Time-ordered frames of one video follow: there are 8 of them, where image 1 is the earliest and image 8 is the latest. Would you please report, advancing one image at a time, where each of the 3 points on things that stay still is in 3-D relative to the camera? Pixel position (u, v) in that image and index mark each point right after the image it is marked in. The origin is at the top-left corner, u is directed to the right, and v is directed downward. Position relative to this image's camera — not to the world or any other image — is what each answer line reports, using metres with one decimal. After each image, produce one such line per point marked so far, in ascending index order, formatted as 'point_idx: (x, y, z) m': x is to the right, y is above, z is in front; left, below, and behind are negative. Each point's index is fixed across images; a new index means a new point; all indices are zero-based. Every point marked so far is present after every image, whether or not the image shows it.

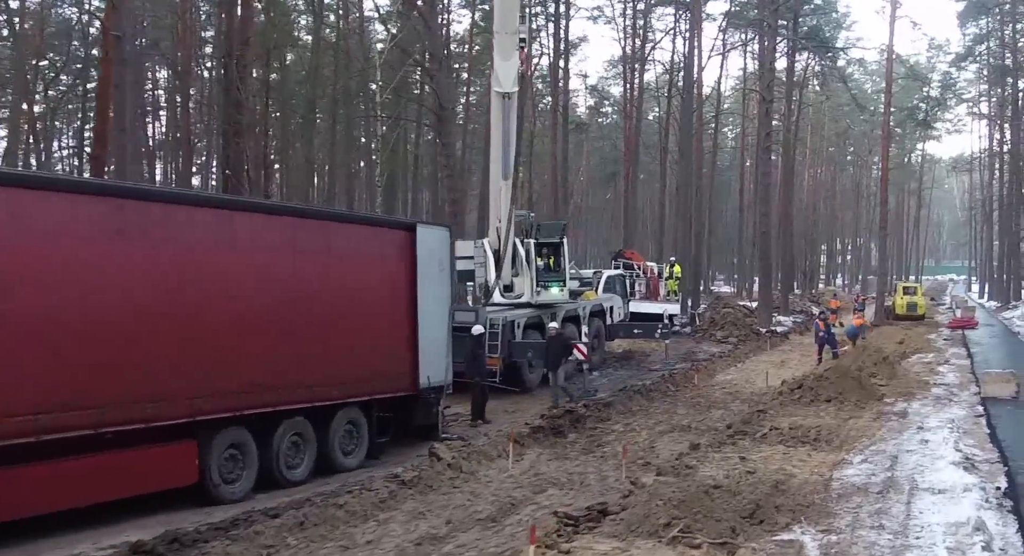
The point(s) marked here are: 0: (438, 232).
0: (-1.1, +0.6, +12.3) m
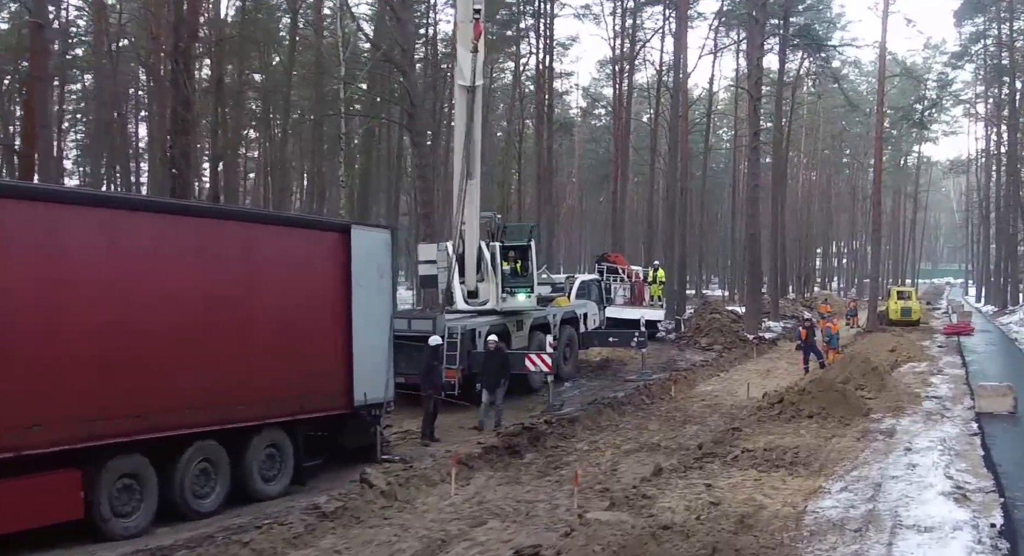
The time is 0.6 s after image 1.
0: (-1.7, +0.5, +11.2) m
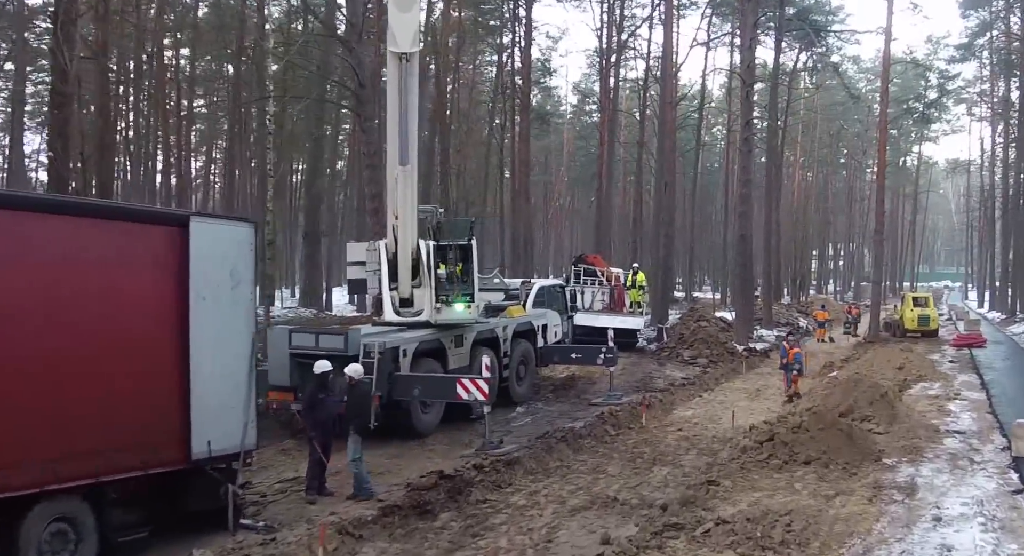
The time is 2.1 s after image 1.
0: (-2.5, +0.4, +8.5) m
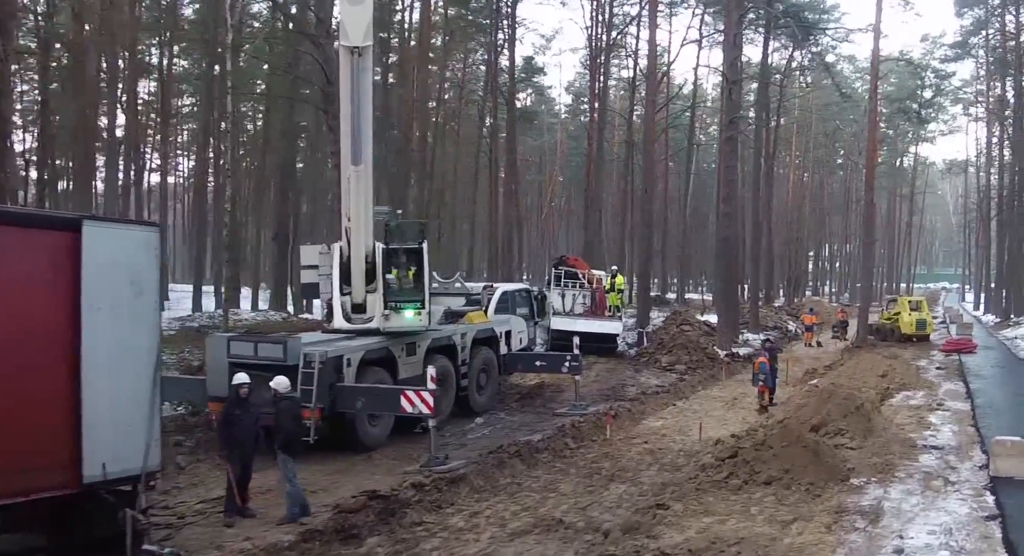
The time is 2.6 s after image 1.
0: (-3.1, +0.4, +7.8) m
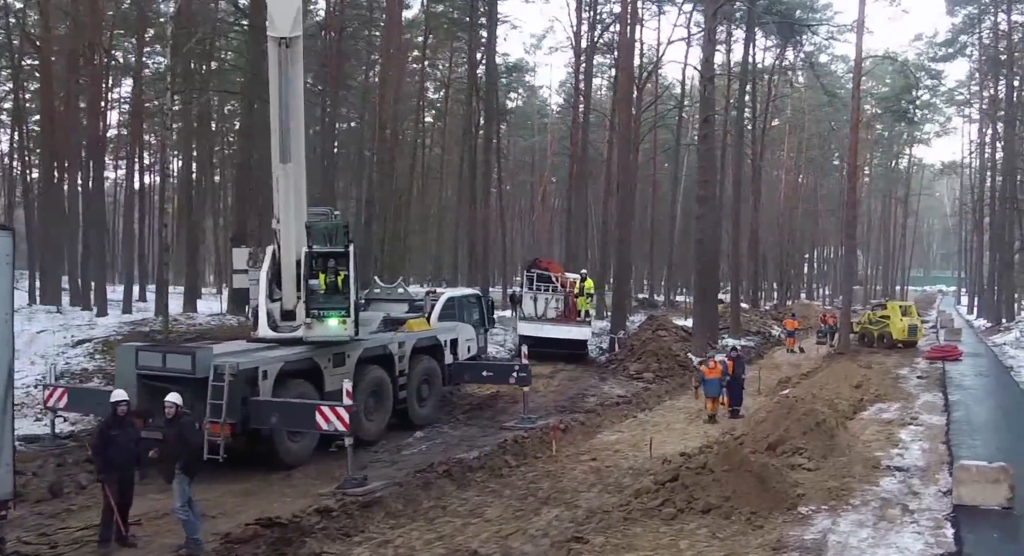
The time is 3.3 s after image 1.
0: (-3.9, +0.3, +6.9) m
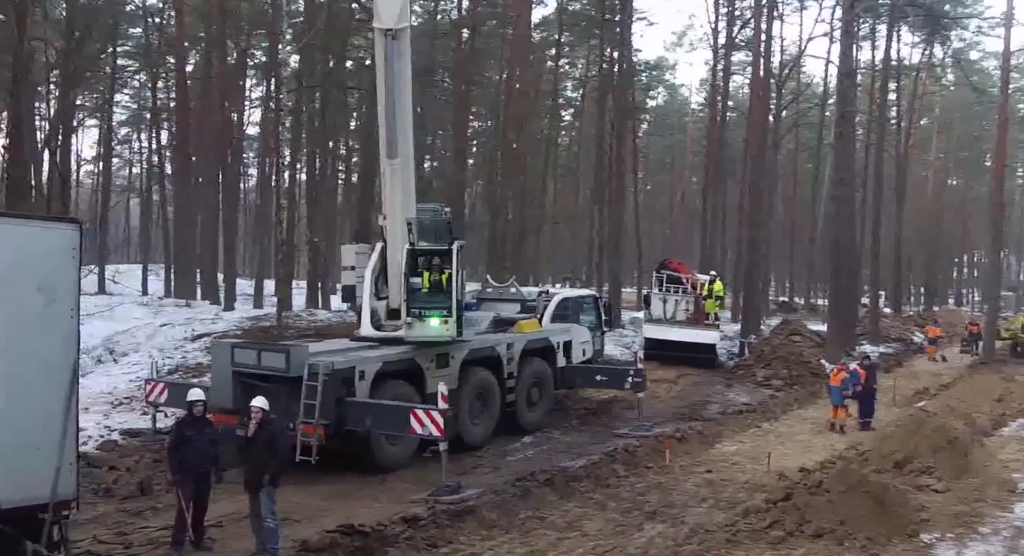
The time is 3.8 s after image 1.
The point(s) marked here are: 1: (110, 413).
0: (-3.3, +0.4, +6.9) m
1: (-5.8, -1.9, +14.3) m
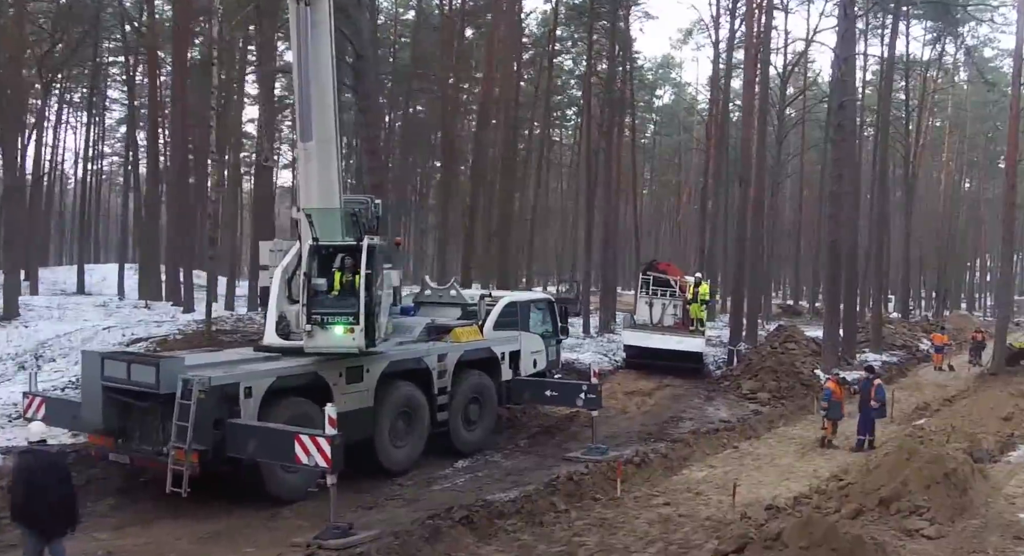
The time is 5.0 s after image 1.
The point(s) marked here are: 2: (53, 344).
0: (-4.2, +0.4, +5.2) m
1: (-6.6, -1.9, +12.7) m
2: (-9.0, -1.3, +19.2) m
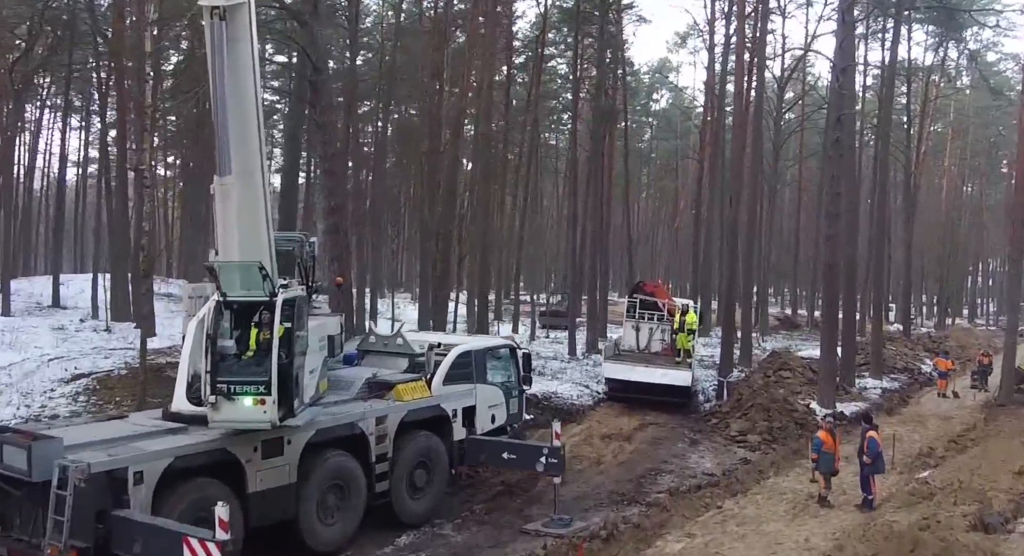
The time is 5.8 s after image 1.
0: (-4.7, -0.1, +3.9) m
1: (-7.1, -2.5, +11.3) m
2: (-9.5, -1.8, +17.9) m
